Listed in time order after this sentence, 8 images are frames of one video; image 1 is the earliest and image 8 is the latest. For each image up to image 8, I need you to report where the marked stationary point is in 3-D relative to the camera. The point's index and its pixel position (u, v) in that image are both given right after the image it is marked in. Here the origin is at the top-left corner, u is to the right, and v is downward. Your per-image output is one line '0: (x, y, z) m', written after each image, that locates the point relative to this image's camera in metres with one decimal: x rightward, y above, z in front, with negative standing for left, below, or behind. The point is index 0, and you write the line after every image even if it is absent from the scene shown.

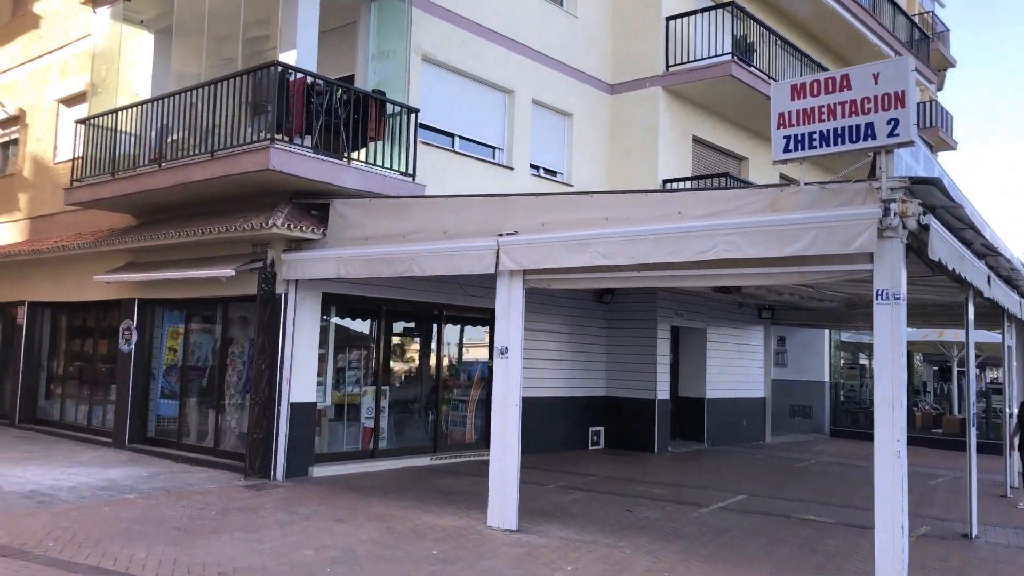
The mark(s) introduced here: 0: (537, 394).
0: (+0.4, -1.7, +13.6) m
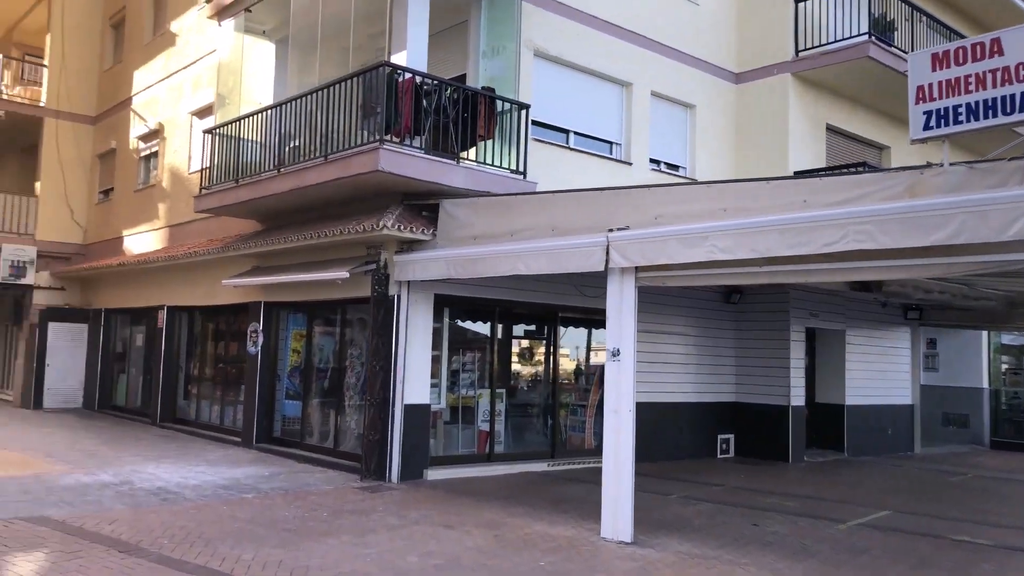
0: (+2.3, -1.7, +13.1) m
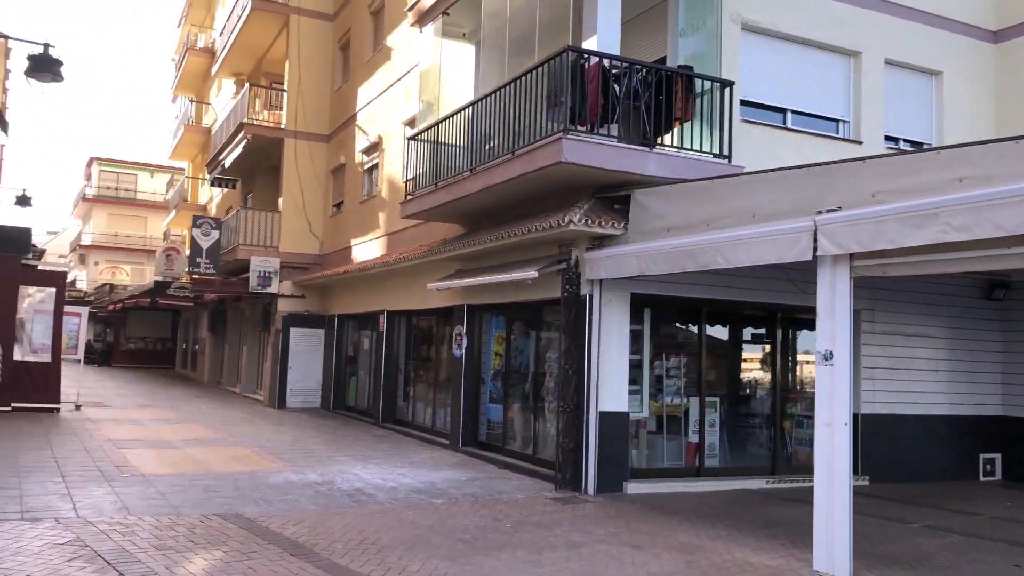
0: (+5.2, -1.6, +11.4) m
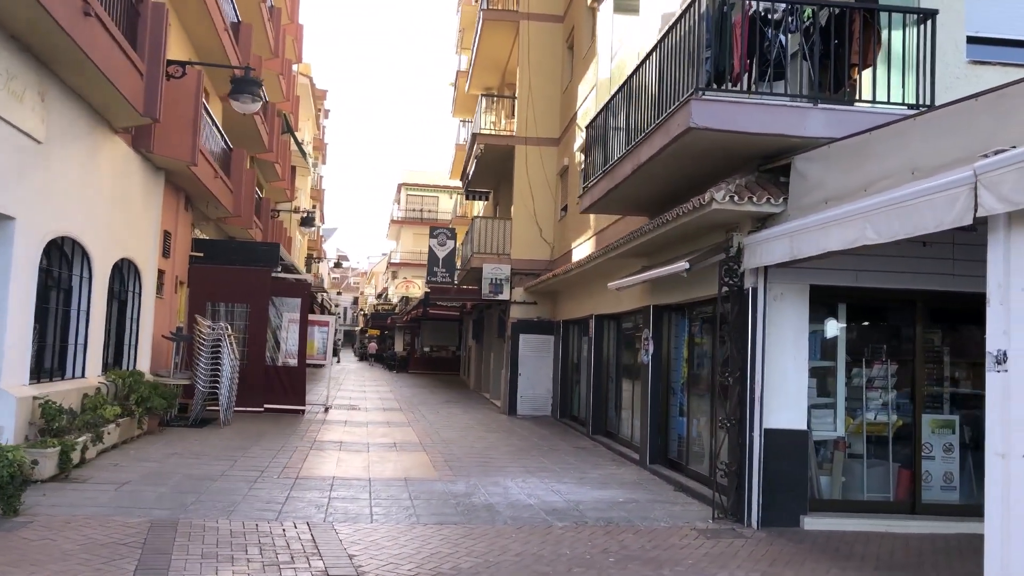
0: (+7.0, -1.4, +8.2) m
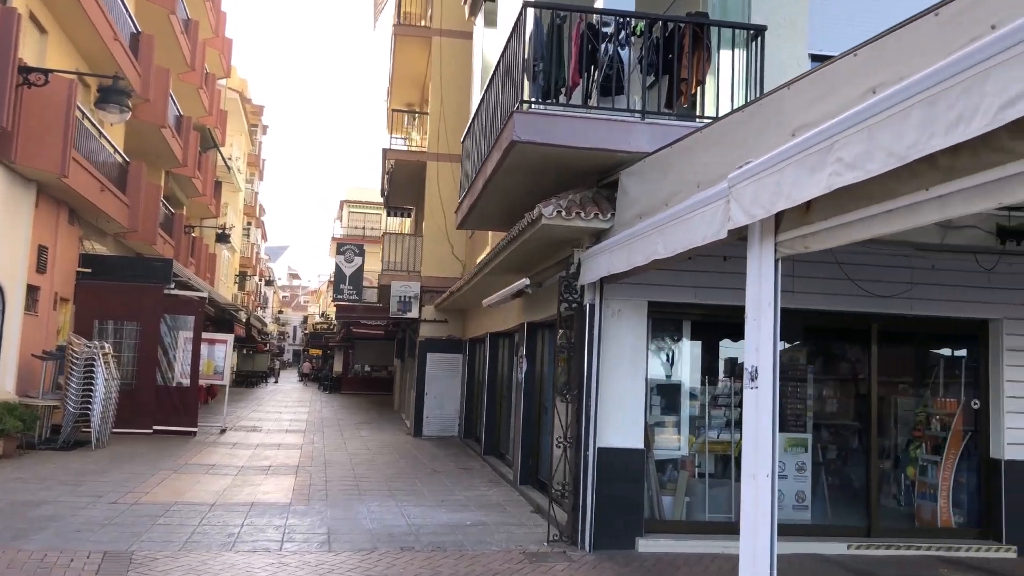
0: (+5.4, -1.6, +8.2) m
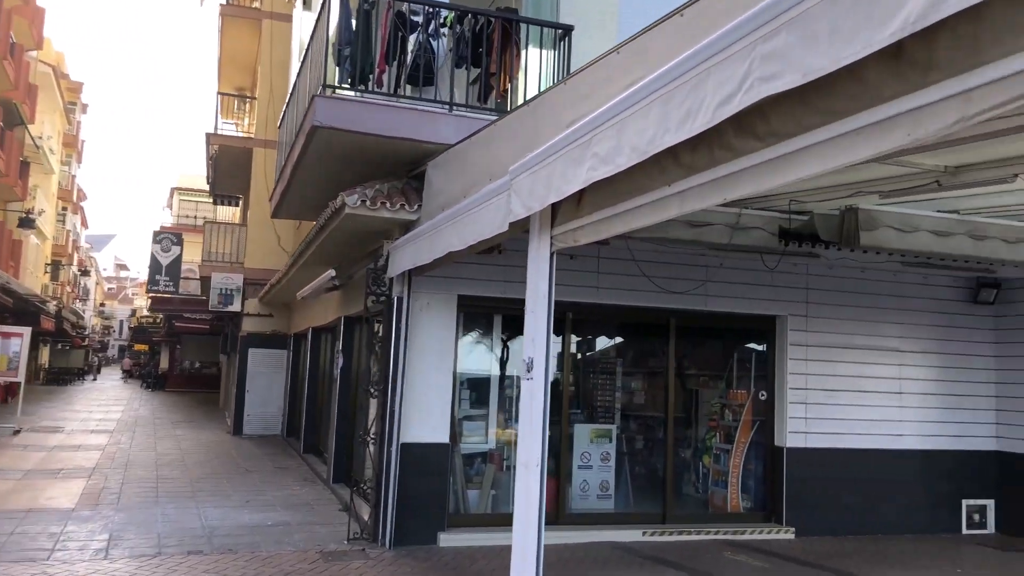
0: (+3.5, -1.6, +8.9) m
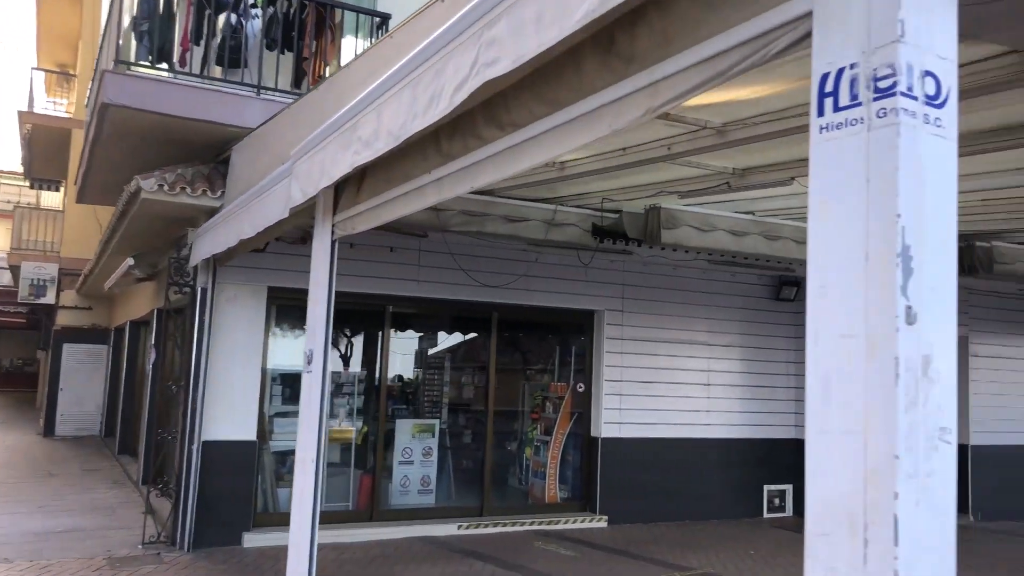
0: (+1.6, -1.6, +9.3) m
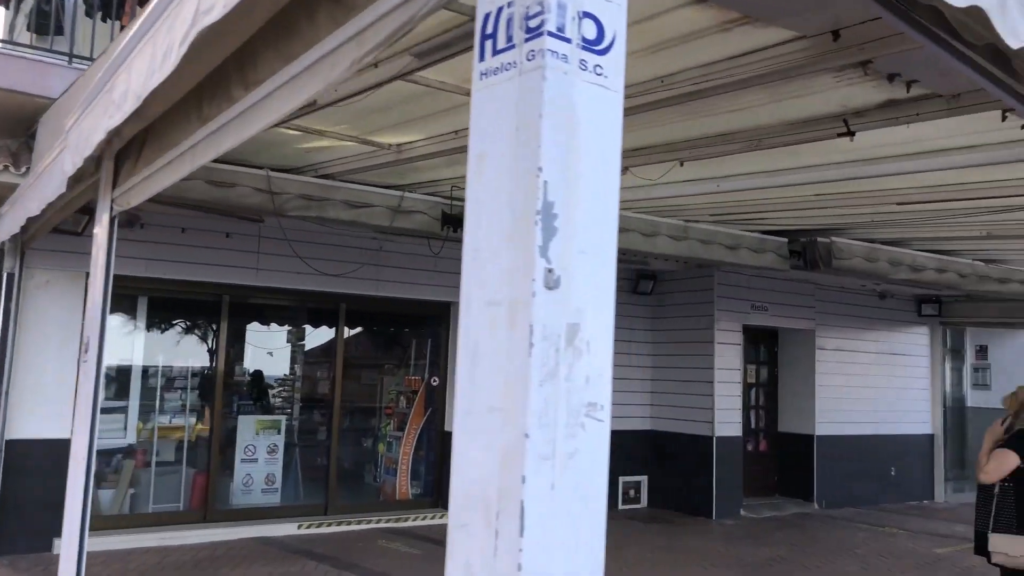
0: (0.0, -1.5, +9.2) m
